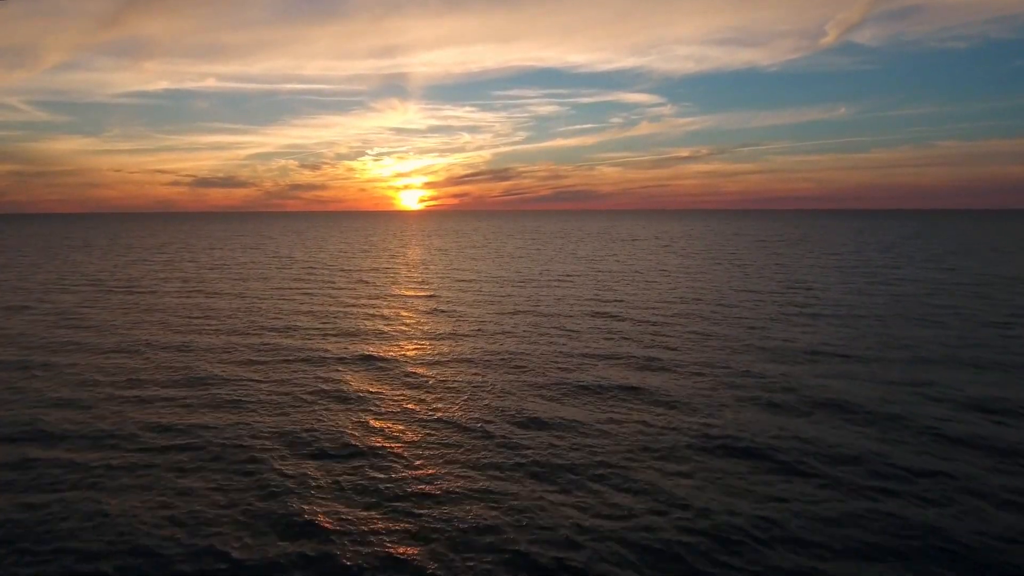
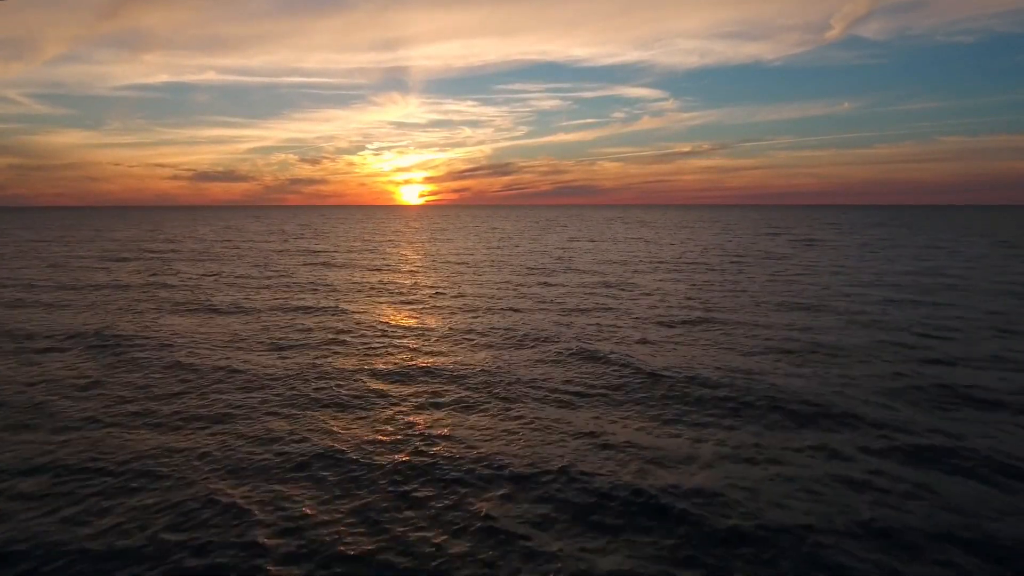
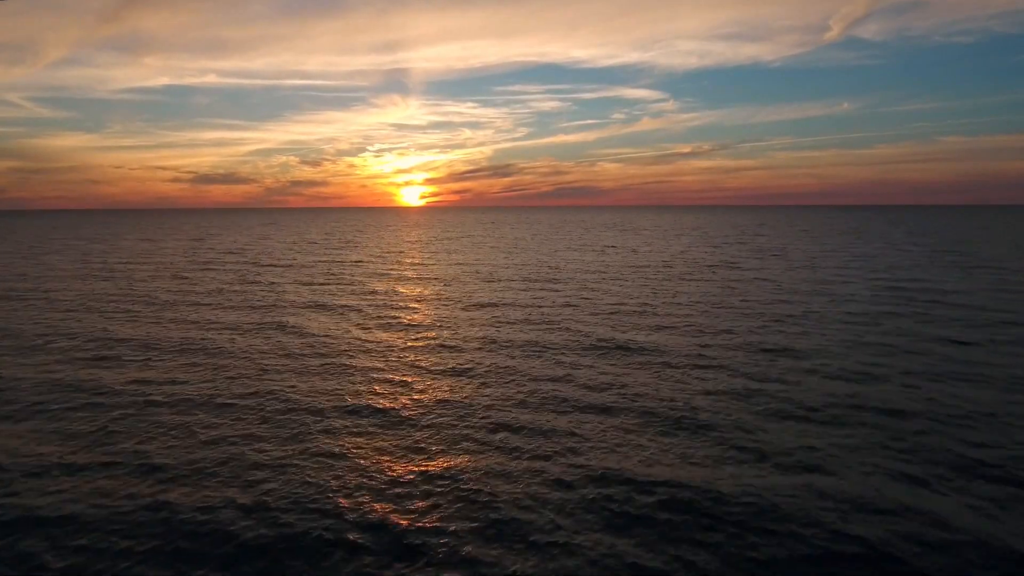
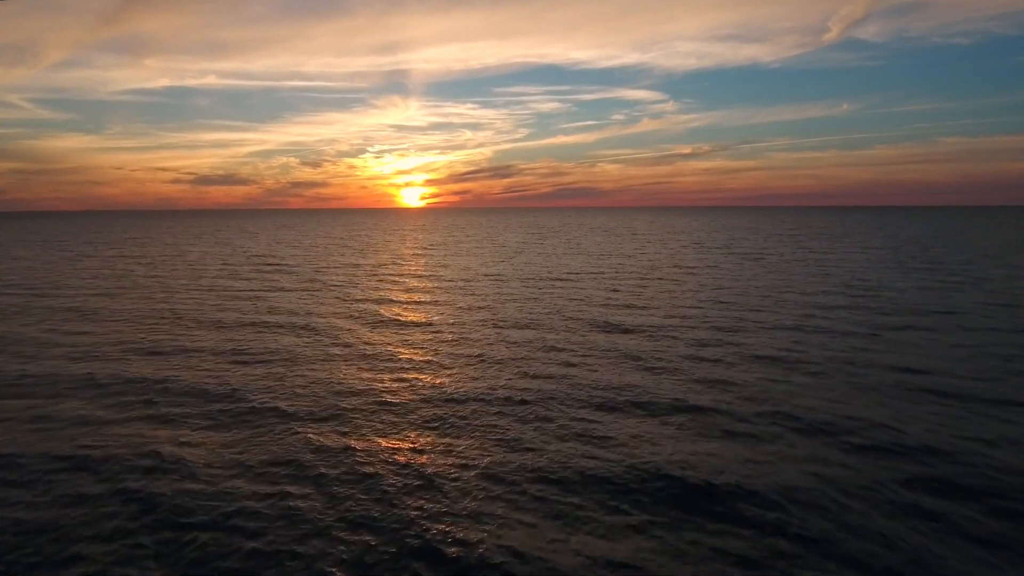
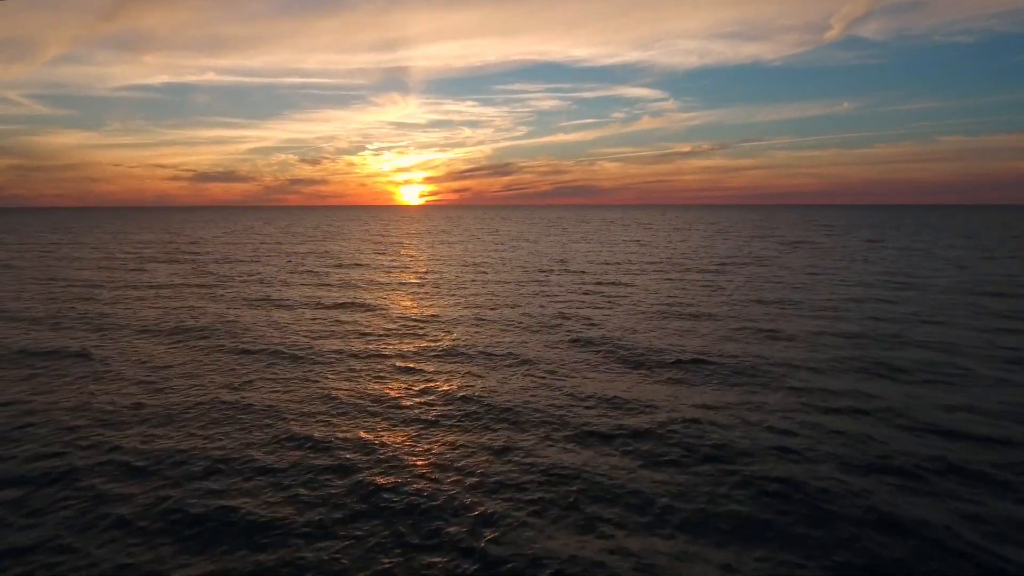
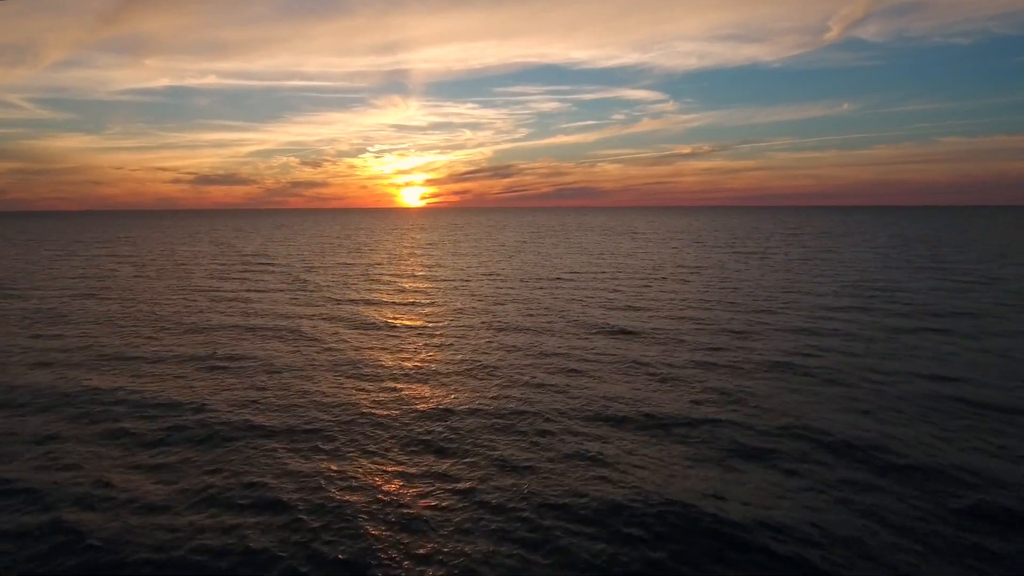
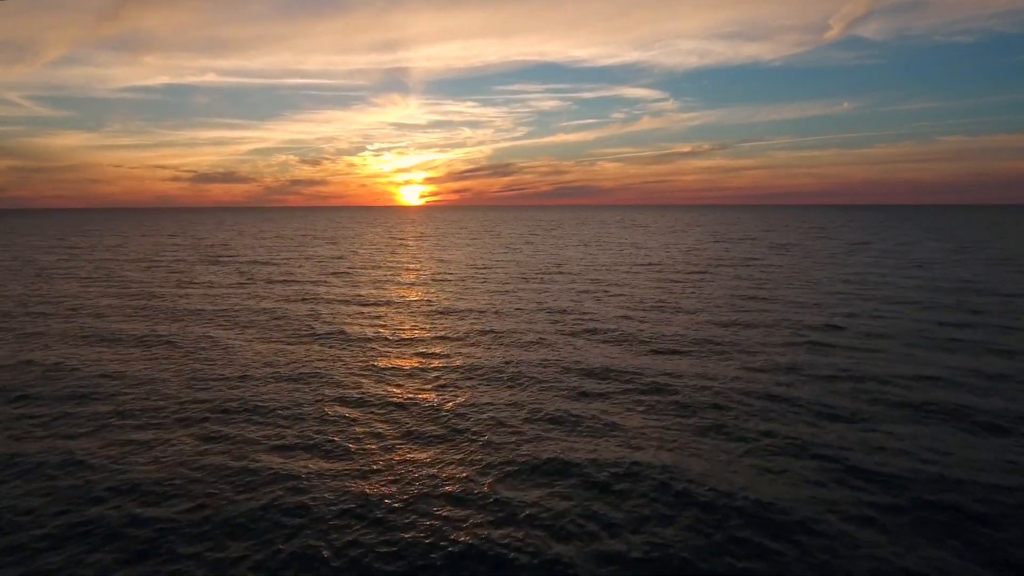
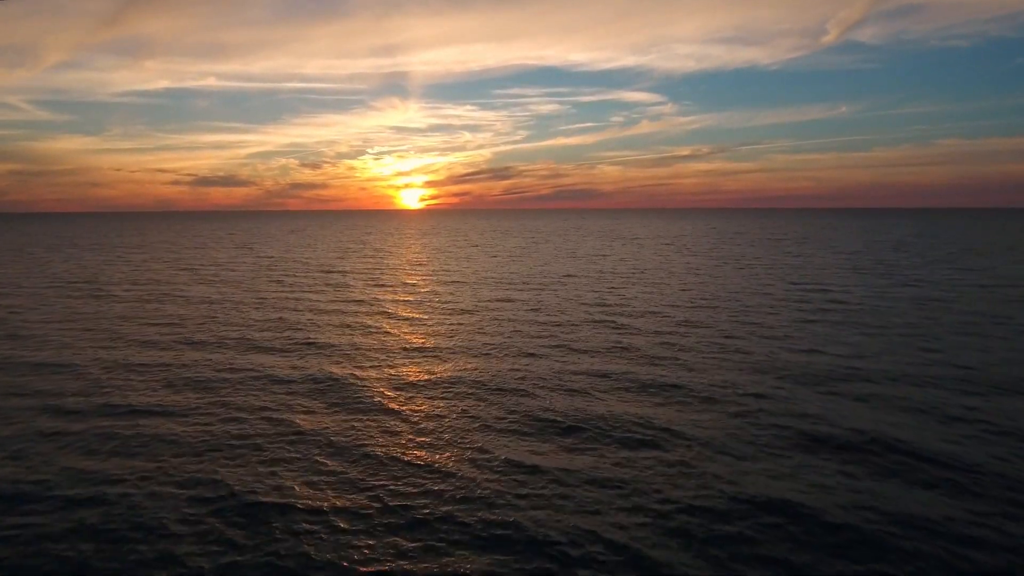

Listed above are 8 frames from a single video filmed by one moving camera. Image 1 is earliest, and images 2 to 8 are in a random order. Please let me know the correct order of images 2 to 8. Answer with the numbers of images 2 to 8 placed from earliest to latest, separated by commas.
8, 4, 6, 3, 7, 5, 2
